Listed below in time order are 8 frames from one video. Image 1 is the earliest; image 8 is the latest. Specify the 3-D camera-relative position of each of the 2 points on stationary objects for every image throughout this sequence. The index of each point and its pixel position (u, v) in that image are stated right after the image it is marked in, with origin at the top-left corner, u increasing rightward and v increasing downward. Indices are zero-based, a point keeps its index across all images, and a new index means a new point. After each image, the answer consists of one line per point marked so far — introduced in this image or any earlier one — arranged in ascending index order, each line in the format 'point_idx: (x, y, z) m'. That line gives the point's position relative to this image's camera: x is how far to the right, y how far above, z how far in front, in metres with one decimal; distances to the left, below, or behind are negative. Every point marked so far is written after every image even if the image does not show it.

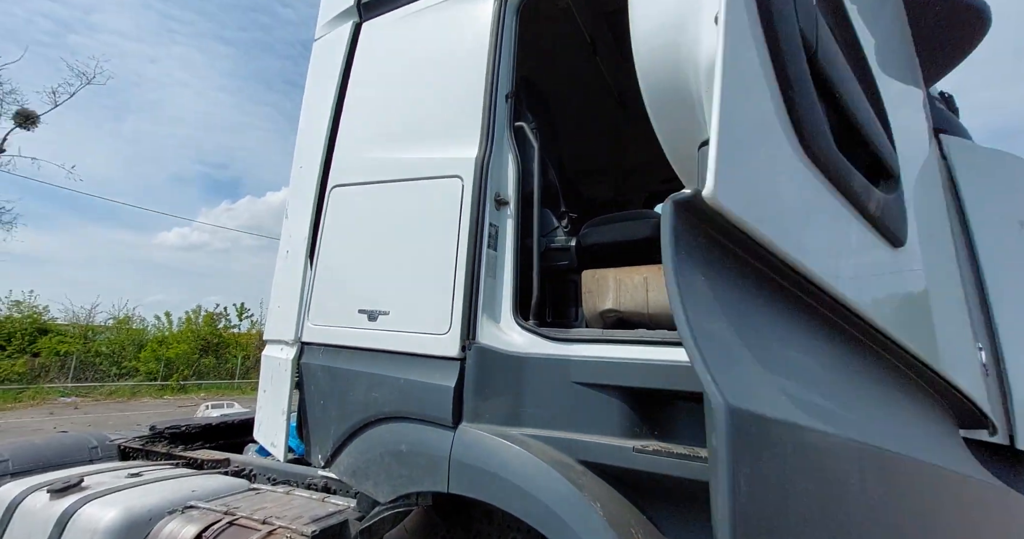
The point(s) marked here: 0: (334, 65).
0: (-0.8, +1.0, +2.2) m
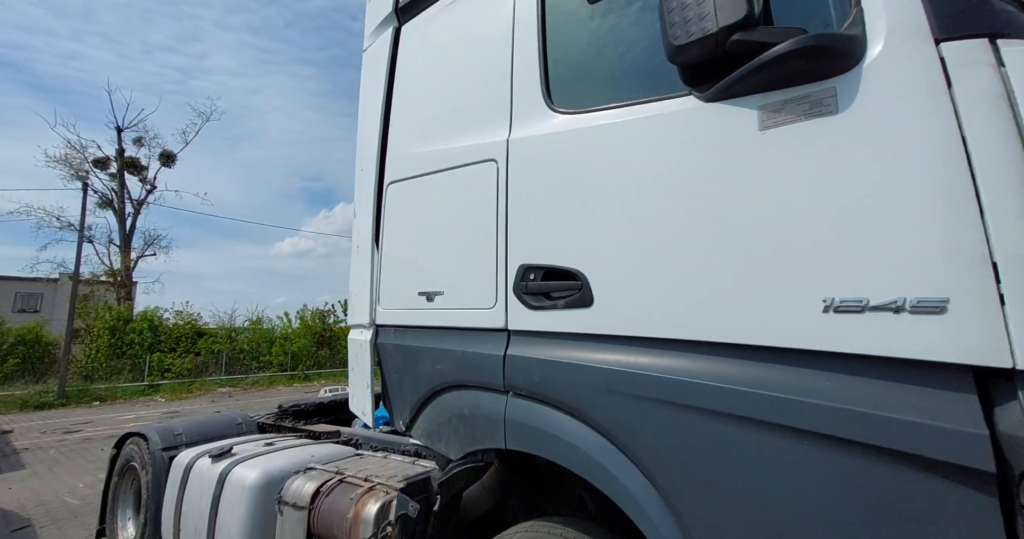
0: (-0.7, +1.0, +2.5) m
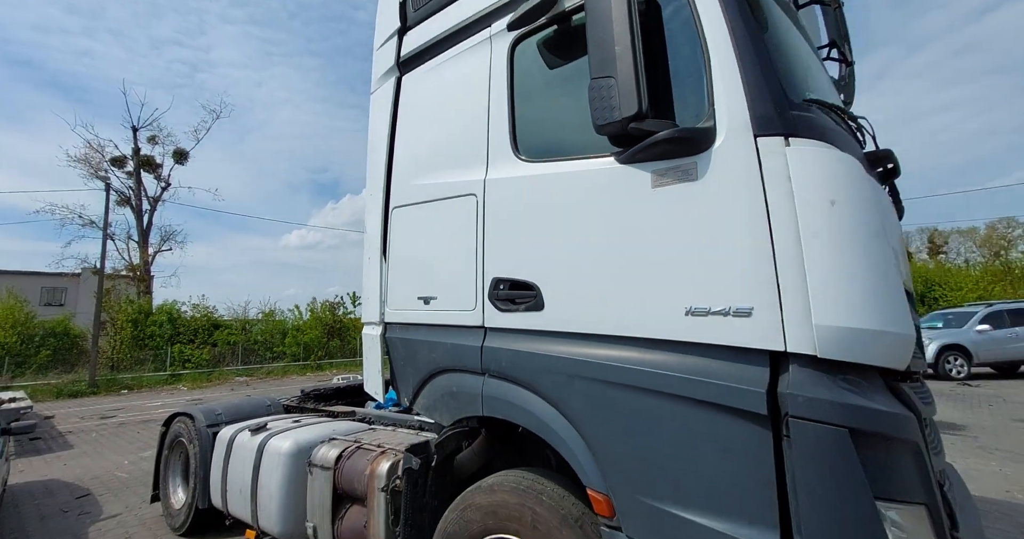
0: (-0.8, +1.0, +3.0) m
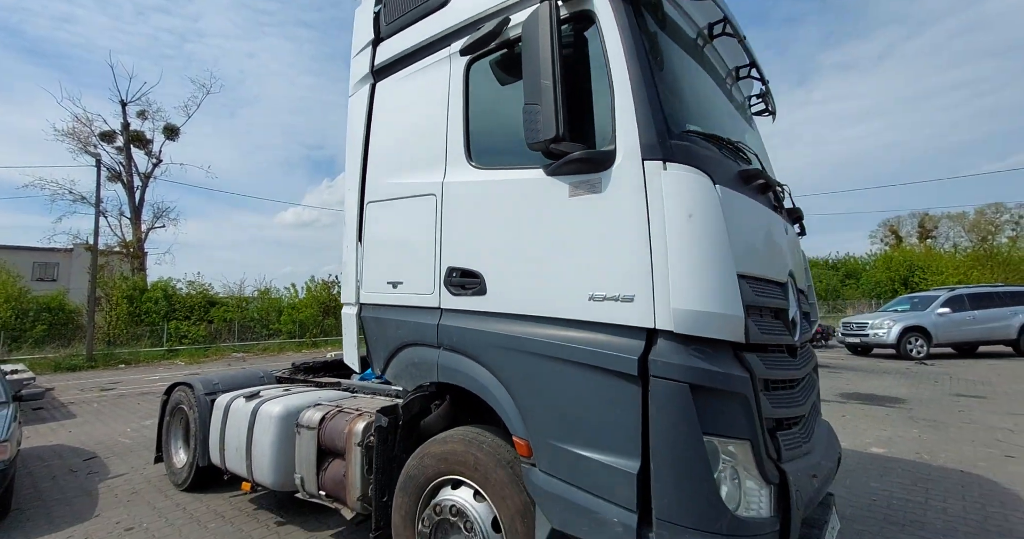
0: (-1.0, +1.1, +3.4) m
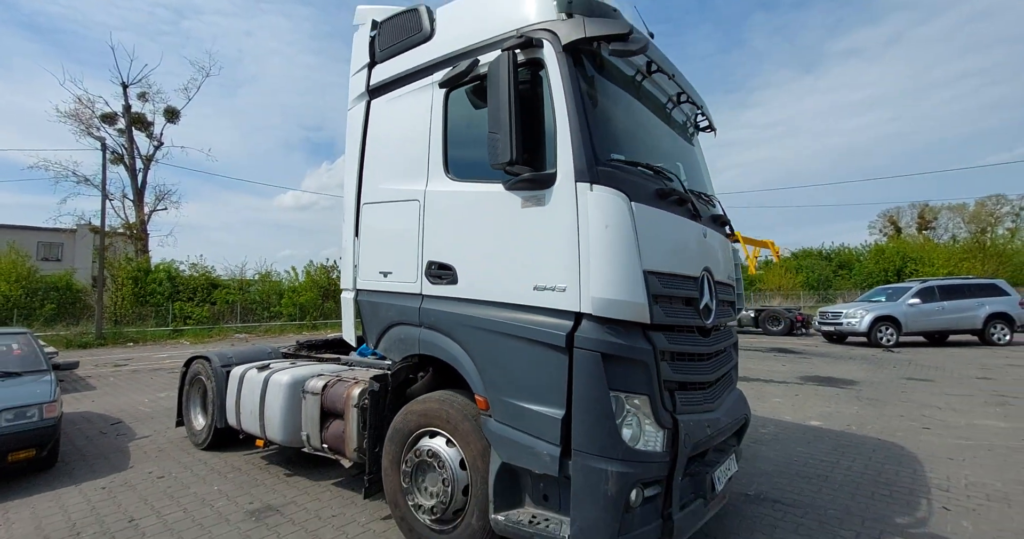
0: (-1.2, +1.1, +4.0) m
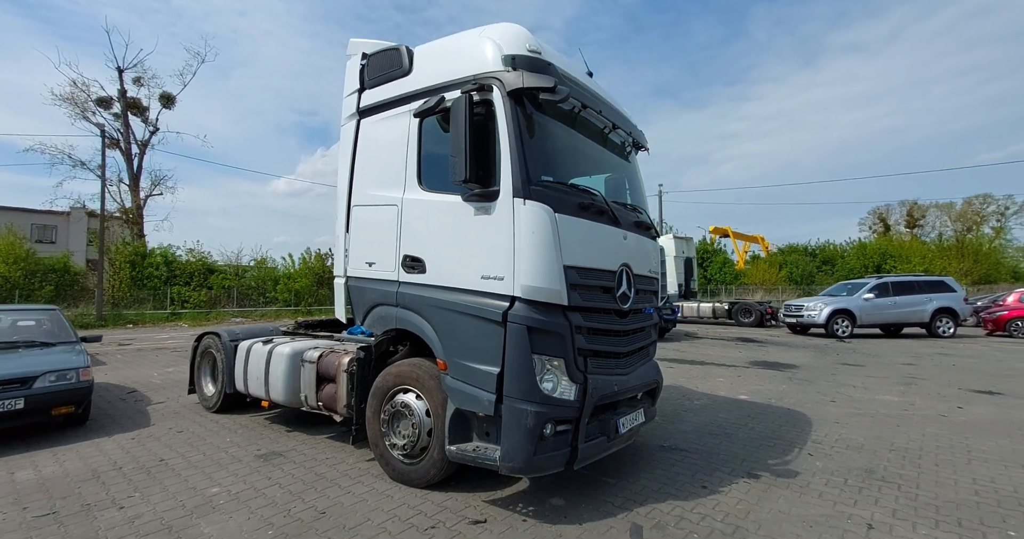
0: (-1.6, +1.2, +4.7) m
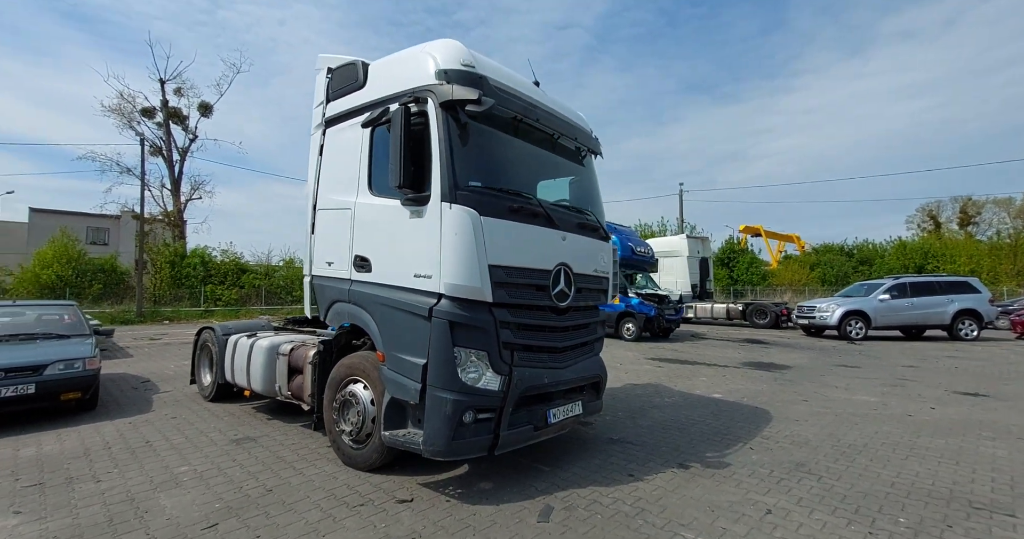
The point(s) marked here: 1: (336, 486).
0: (-2.0, +1.2, +5.1) m
1: (-1.4, -1.7, +3.8) m
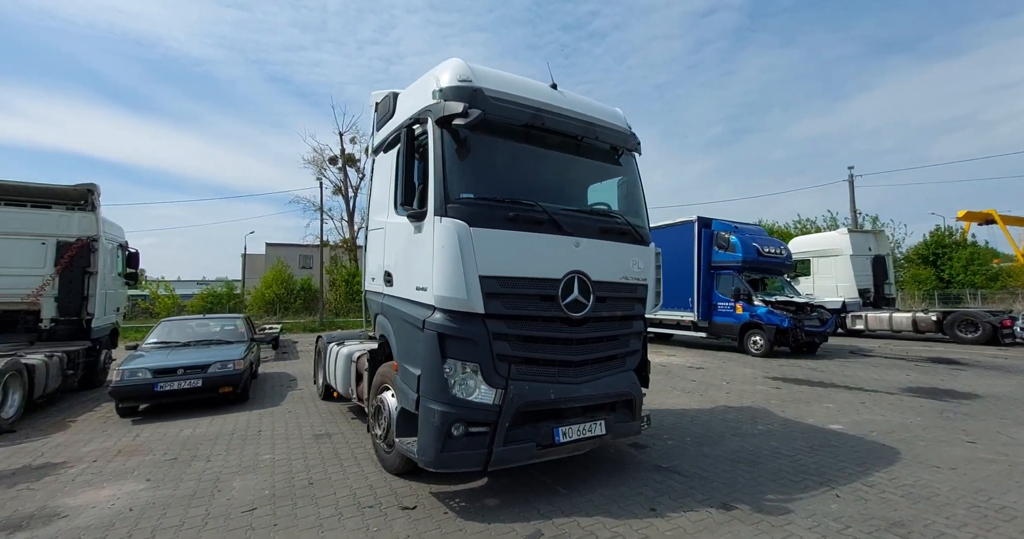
0: (-1.5, +1.1, +5.6) m
1: (-1.2, -1.8, +4.1) m
